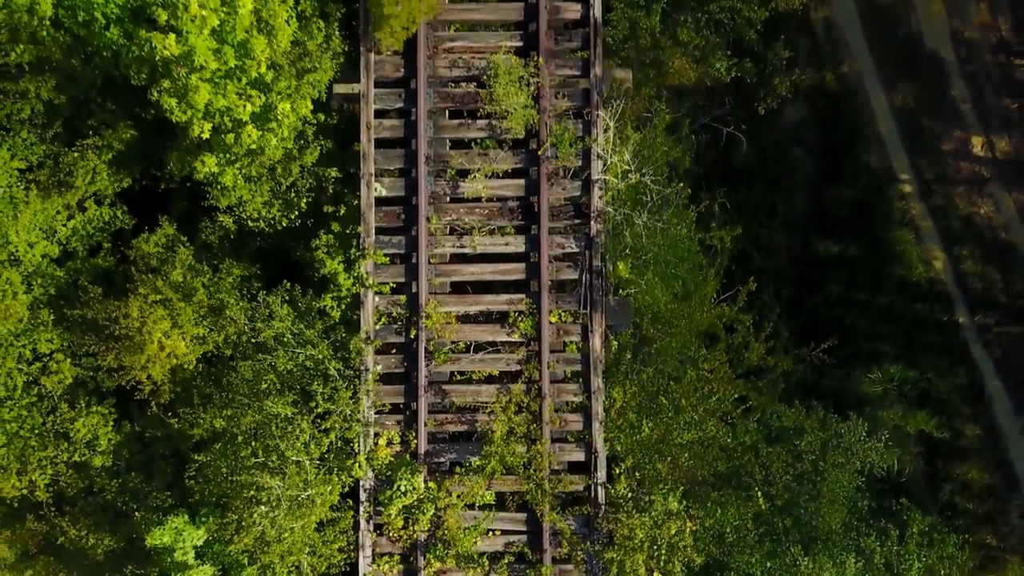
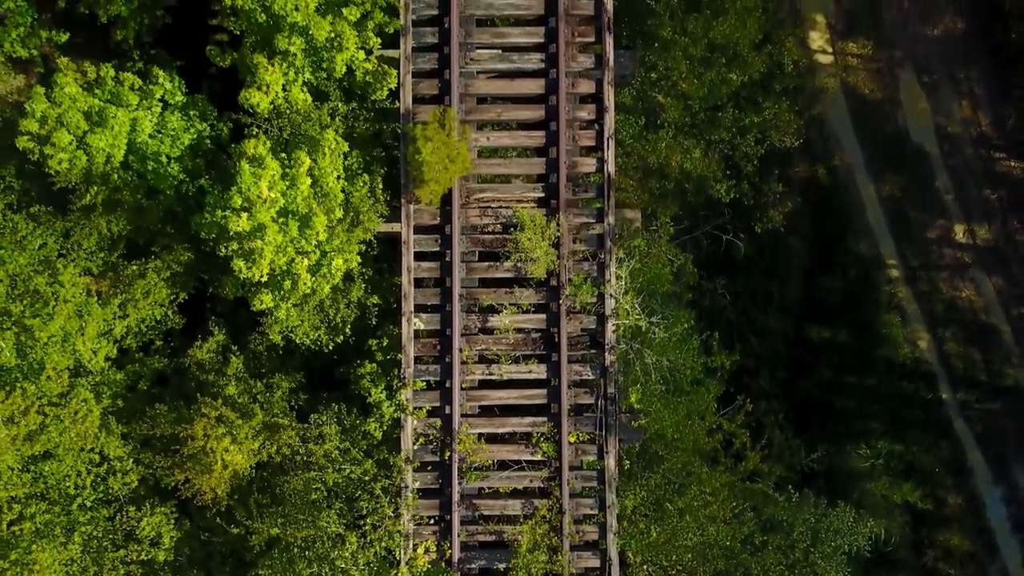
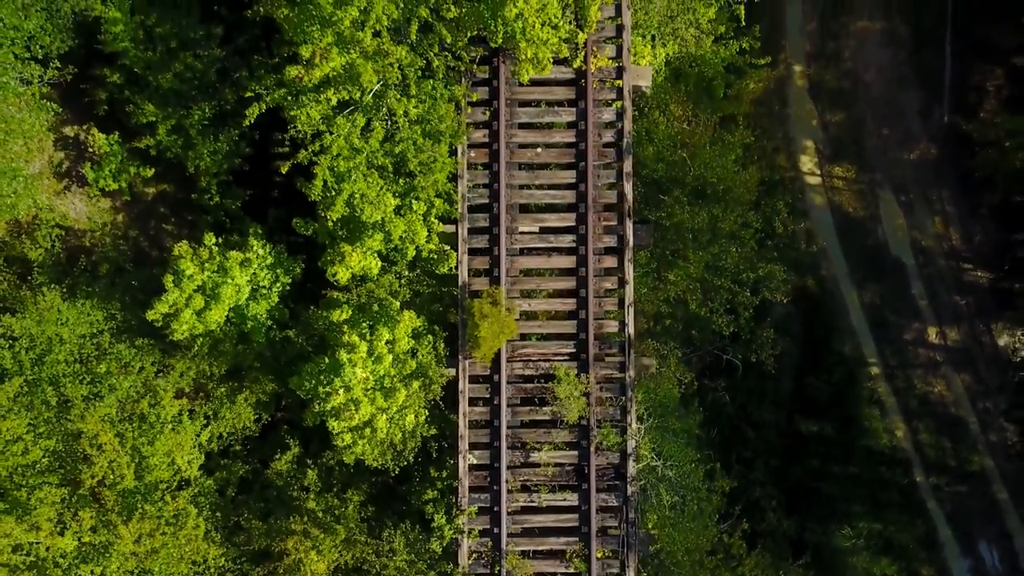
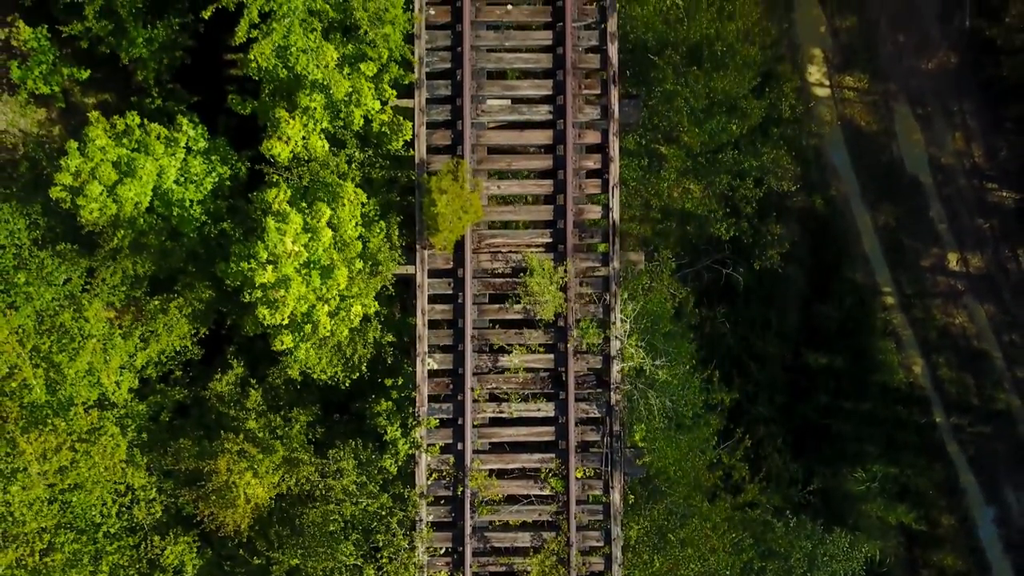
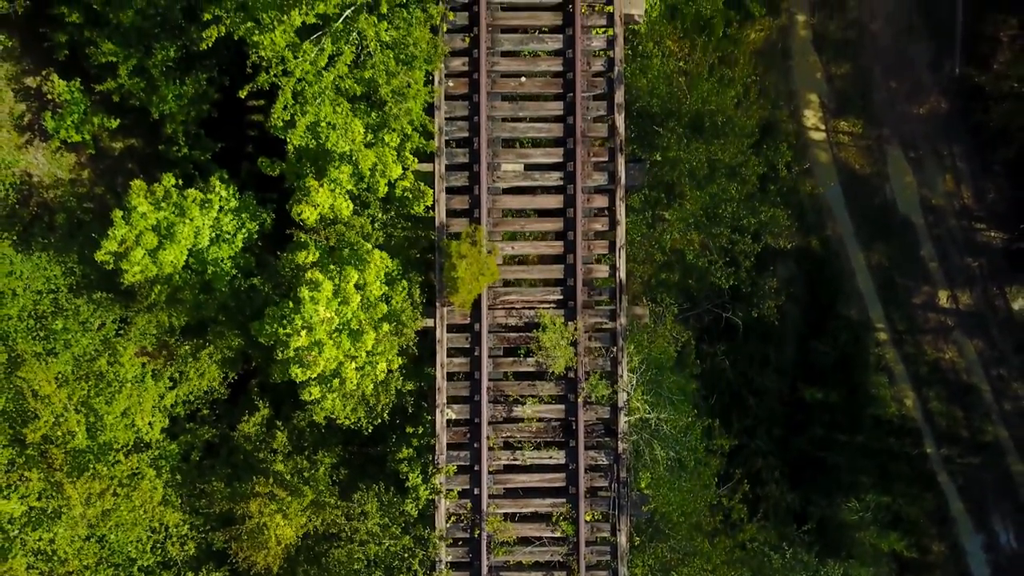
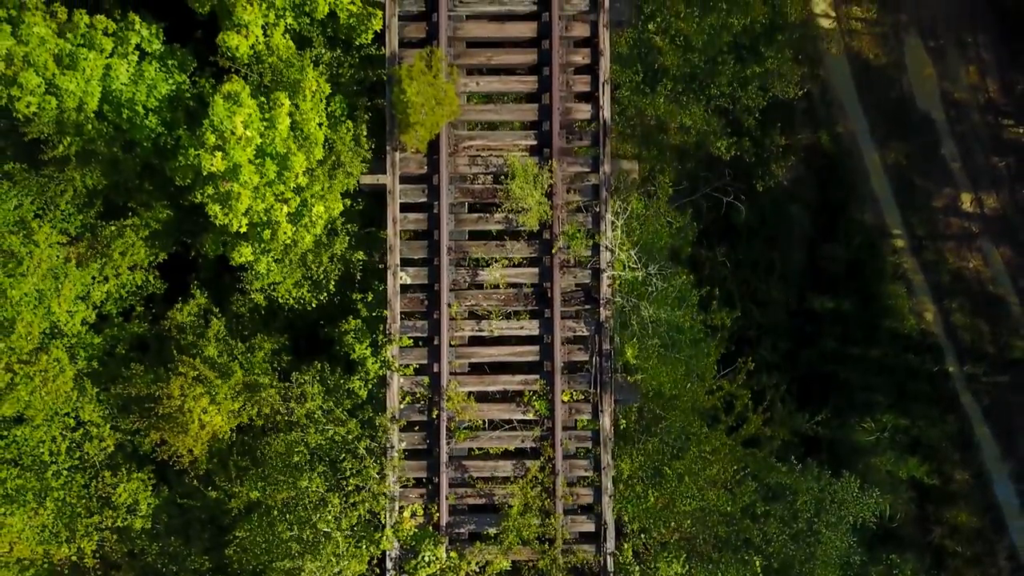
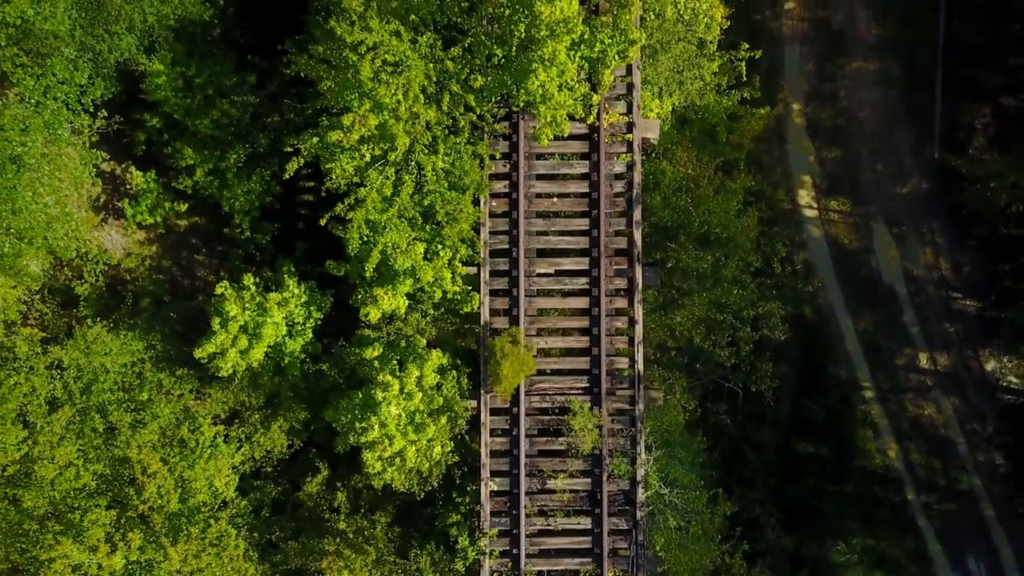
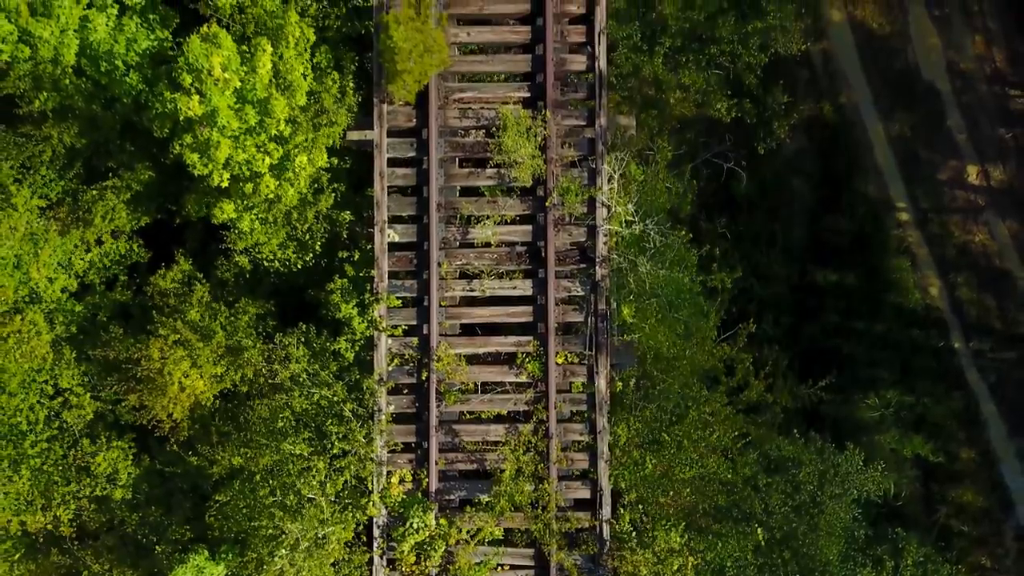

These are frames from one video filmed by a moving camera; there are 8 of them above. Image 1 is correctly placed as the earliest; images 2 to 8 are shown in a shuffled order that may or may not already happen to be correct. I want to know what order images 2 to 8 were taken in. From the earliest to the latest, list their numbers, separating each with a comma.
8, 6, 2, 4, 5, 3, 7
